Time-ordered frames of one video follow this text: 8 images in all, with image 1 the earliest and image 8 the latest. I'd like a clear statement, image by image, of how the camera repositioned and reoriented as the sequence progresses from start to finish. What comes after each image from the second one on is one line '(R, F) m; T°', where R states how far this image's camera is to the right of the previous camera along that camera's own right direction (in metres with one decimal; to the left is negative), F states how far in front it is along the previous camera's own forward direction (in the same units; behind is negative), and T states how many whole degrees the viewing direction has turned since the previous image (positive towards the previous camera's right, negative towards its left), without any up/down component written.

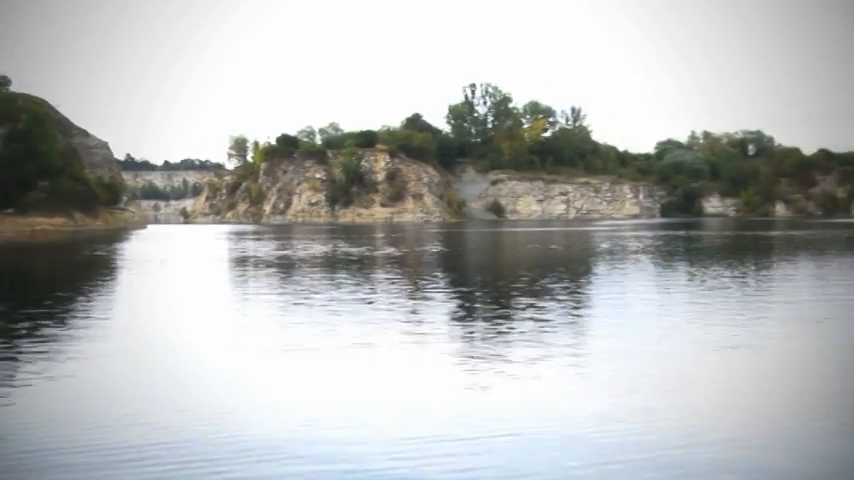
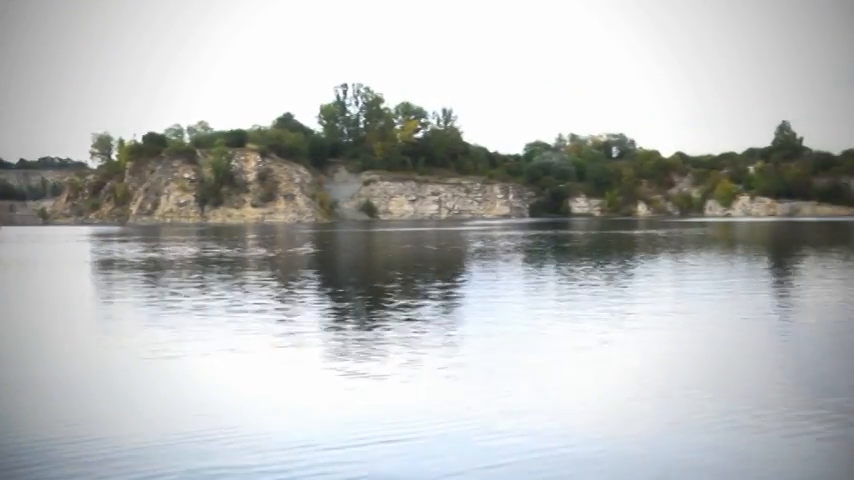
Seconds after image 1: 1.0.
(-0.7, +1.3) m; +8°
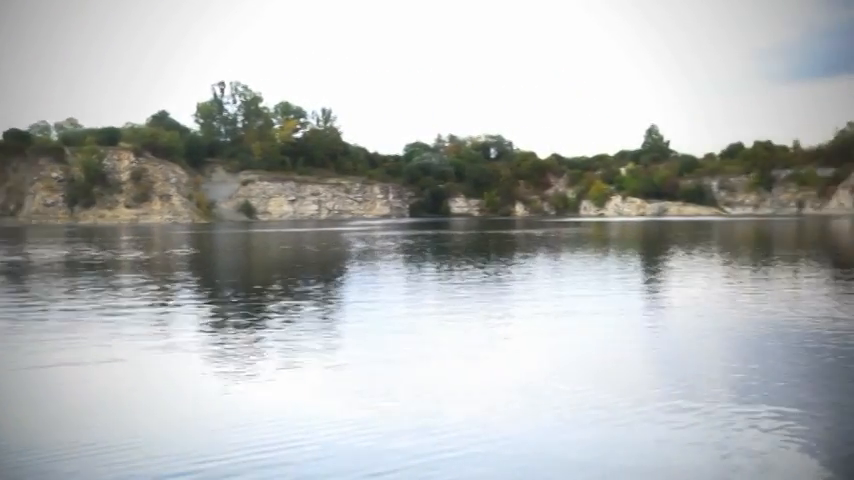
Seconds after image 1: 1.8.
(-0.2, +0.8) m; +7°
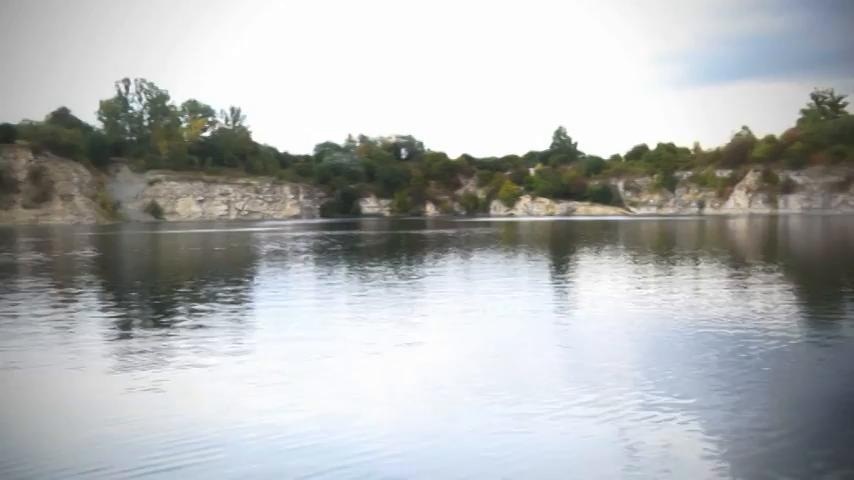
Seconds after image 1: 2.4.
(+0.1, +0.1) m; +5°
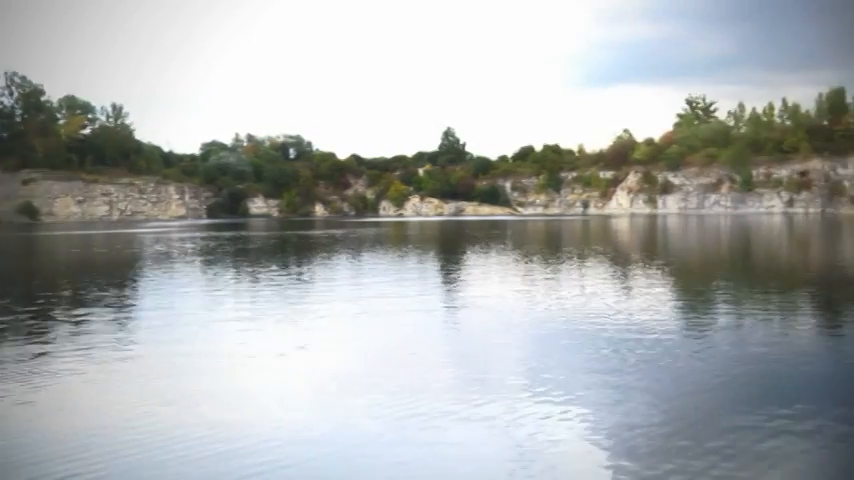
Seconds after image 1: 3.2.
(-0.1, -0.5) m; +7°
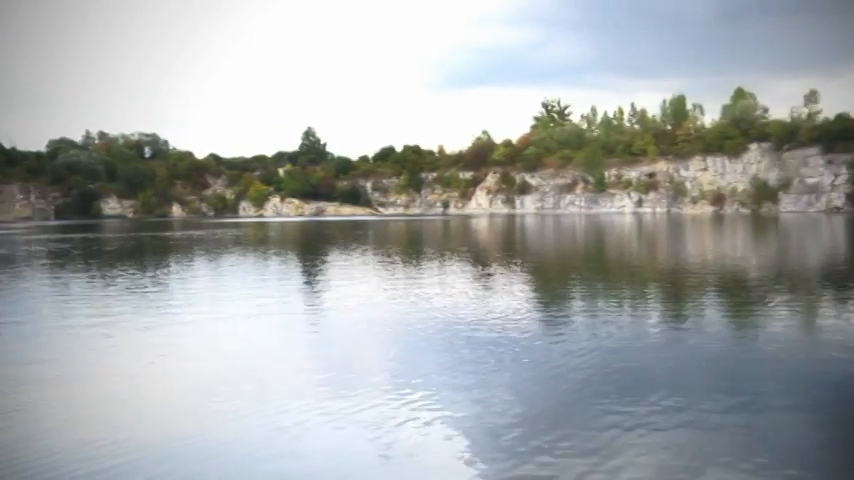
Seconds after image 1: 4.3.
(-0.1, -0.3) m; +8°
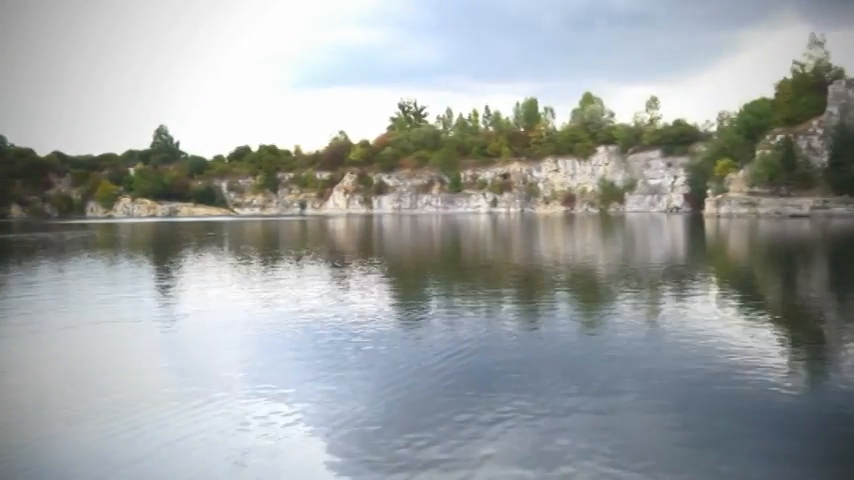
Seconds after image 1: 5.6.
(0.0, +0.1) m; +8°
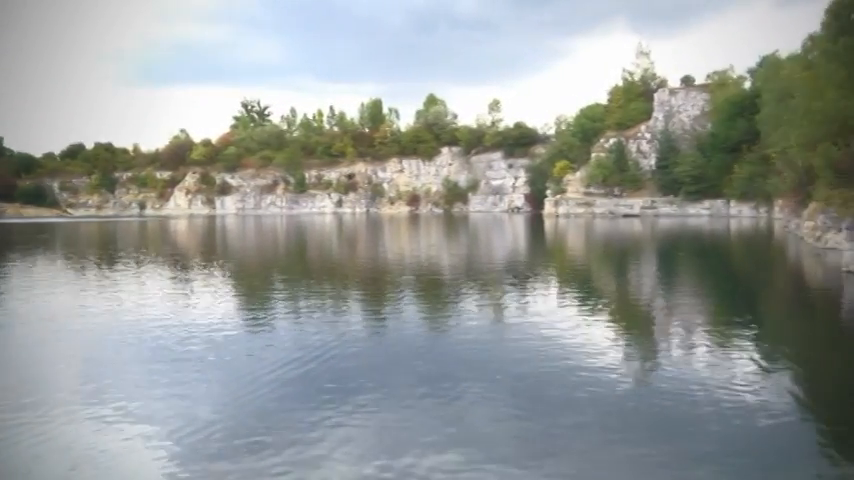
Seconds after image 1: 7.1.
(0.0, -0.1) m; +9°
